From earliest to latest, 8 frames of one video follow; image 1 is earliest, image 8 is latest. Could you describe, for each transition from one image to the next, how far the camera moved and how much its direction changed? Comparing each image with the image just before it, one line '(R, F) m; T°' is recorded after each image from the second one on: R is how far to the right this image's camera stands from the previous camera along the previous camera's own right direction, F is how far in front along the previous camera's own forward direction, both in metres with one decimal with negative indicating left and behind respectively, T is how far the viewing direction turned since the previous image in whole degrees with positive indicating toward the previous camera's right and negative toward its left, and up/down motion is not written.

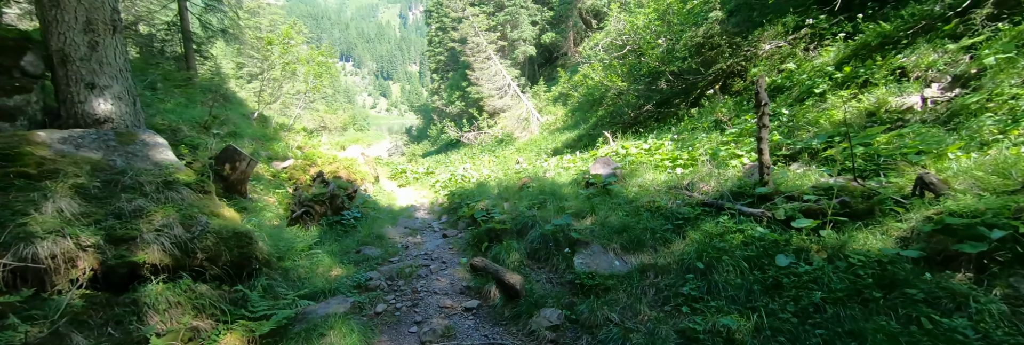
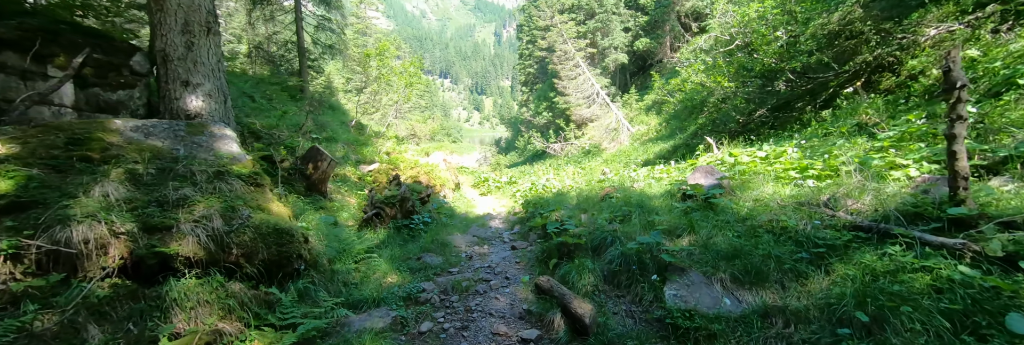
(+0.1, +0.7) m; -12°
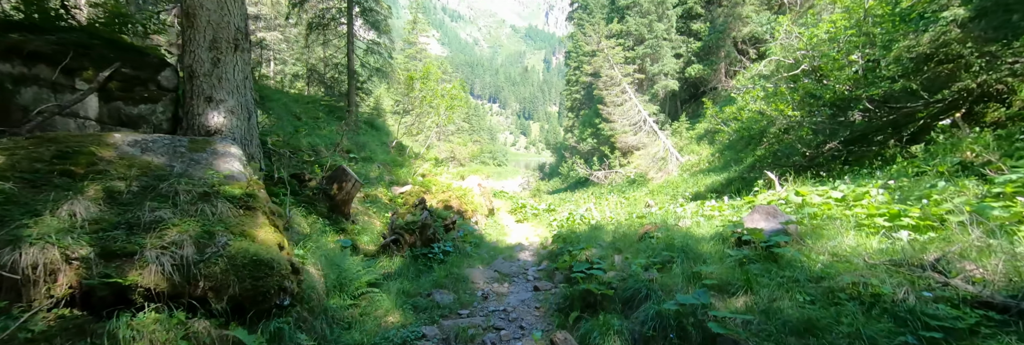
(+0.2, +0.5) m; -6°
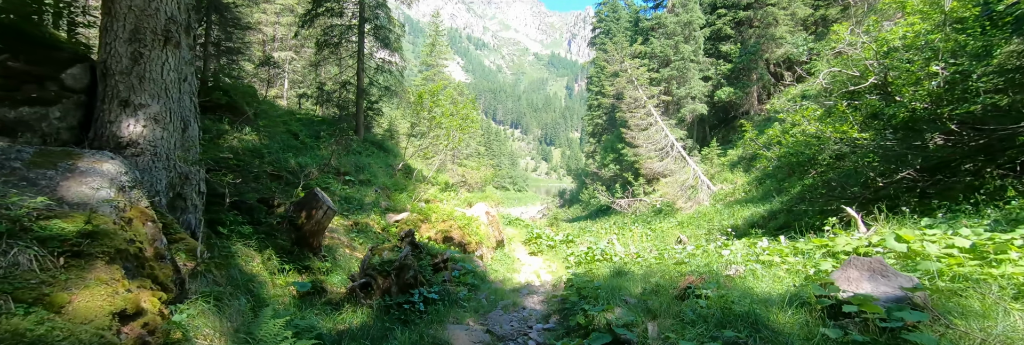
(+0.2, +1.2) m; -3°
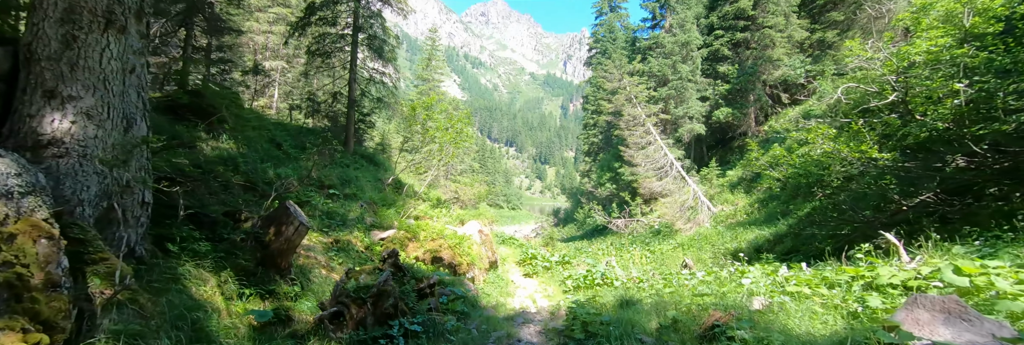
(0.0, +0.6) m; +1°
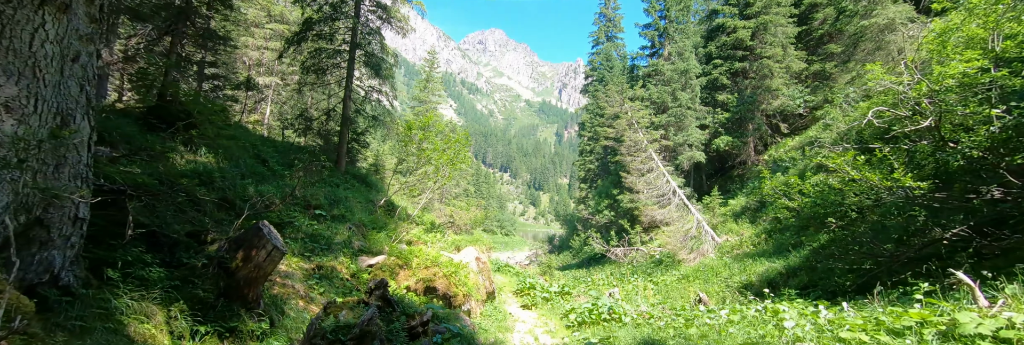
(-0.2, +0.6) m; +1°
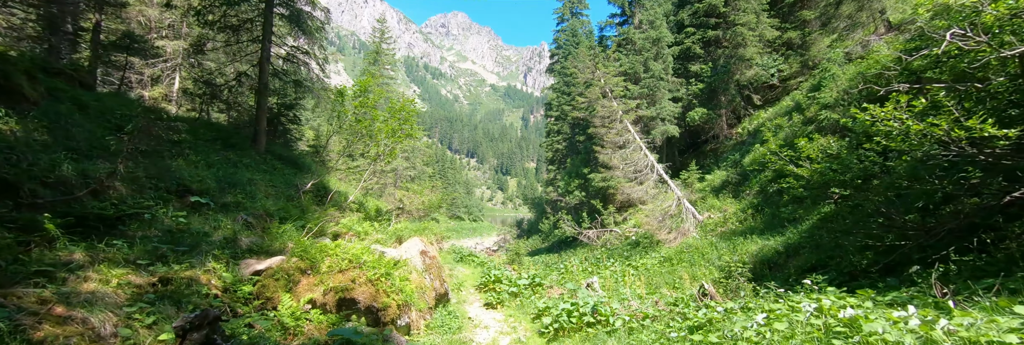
(+0.2, +2.0) m; +5°
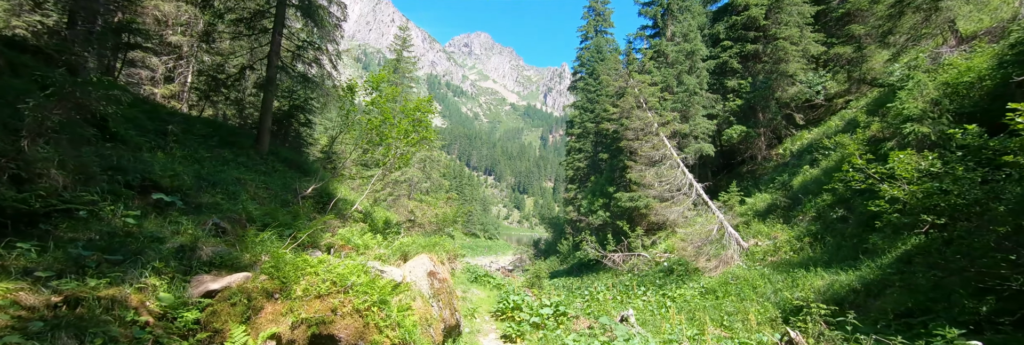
(-0.2, +1.2) m; -2°
